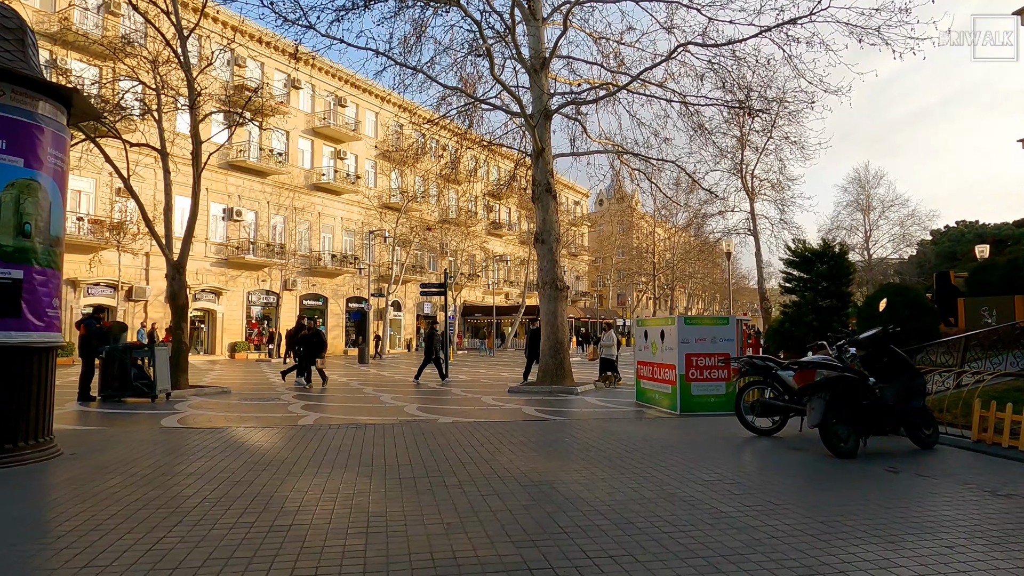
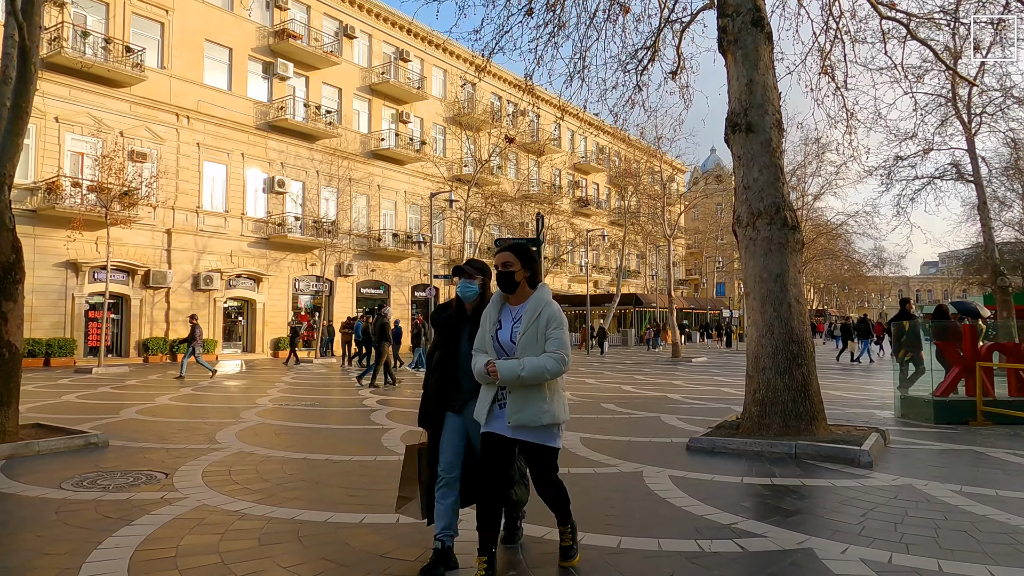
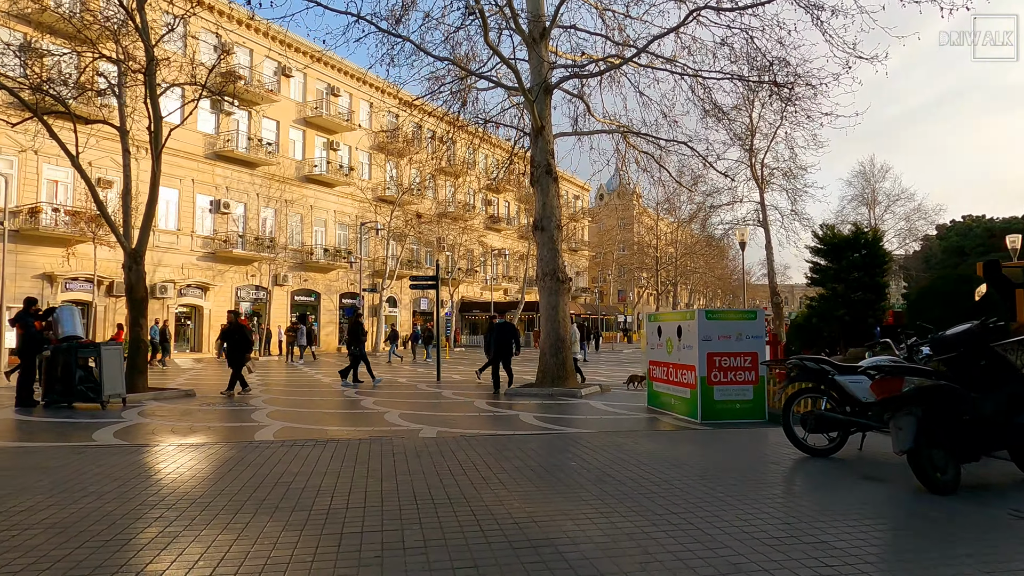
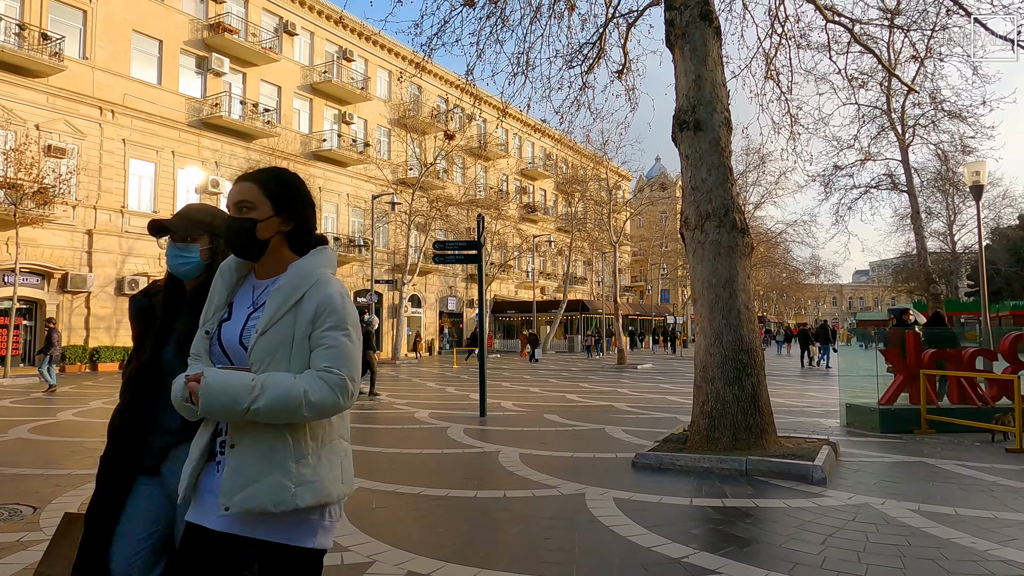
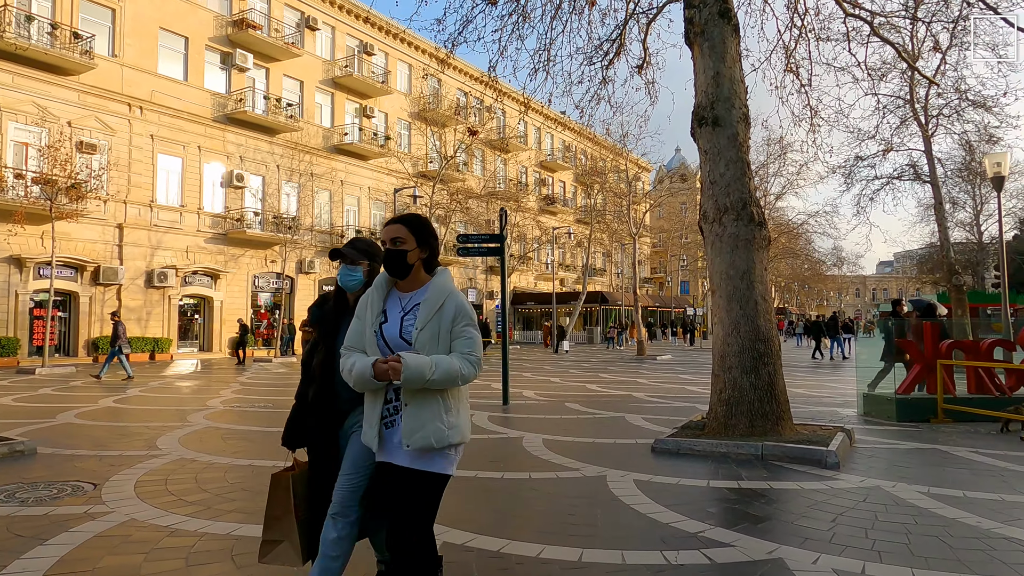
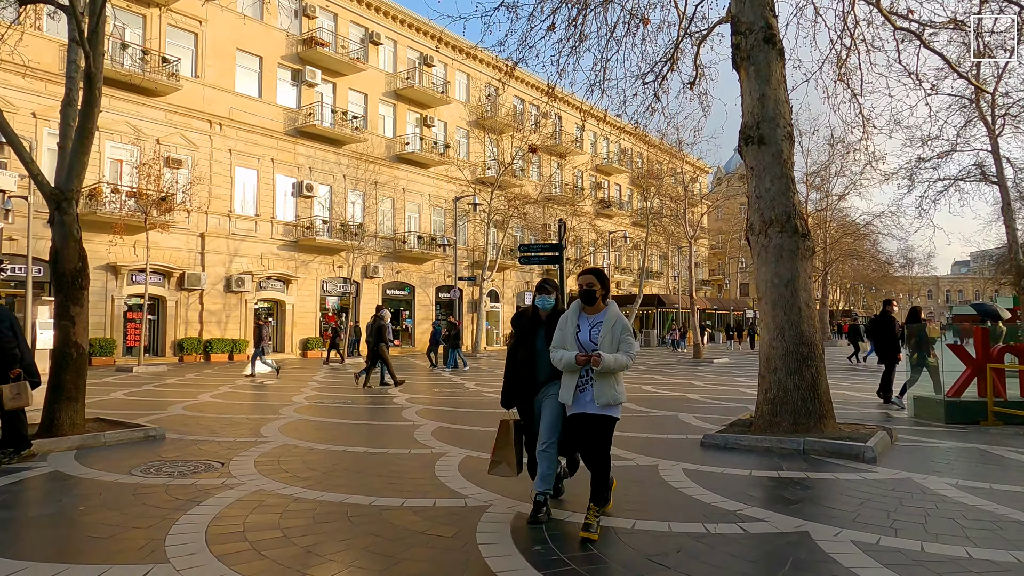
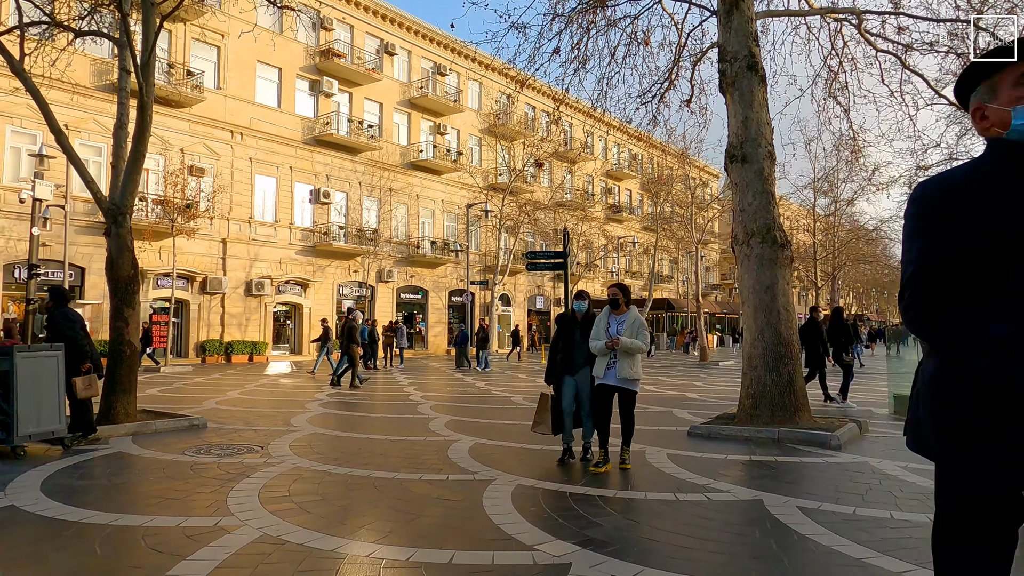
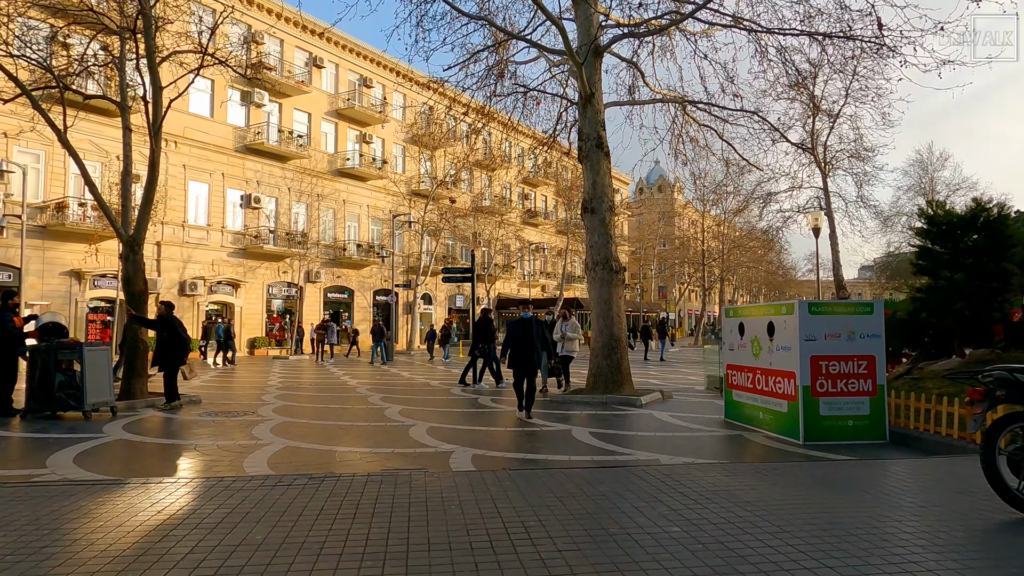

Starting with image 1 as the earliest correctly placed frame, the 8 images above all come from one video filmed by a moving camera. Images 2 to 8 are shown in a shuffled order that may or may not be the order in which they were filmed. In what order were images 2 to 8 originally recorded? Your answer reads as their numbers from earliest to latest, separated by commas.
3, 8, 7, 6, 2, 5, 4
